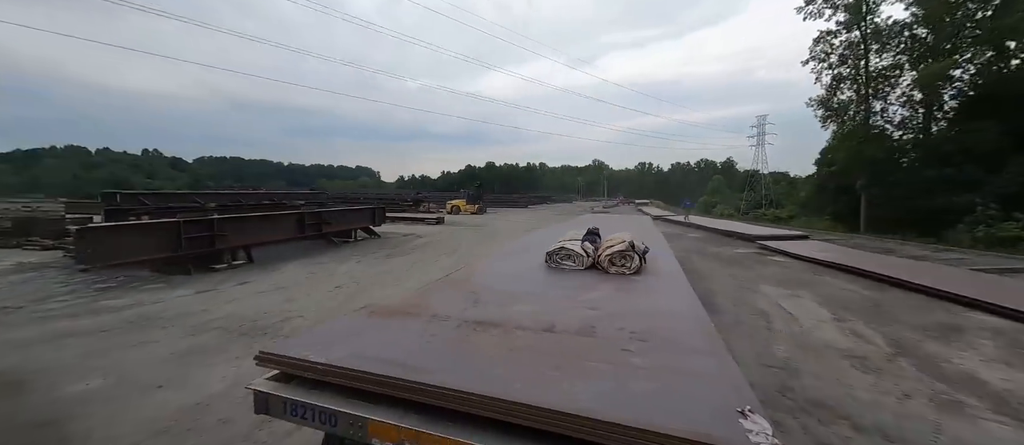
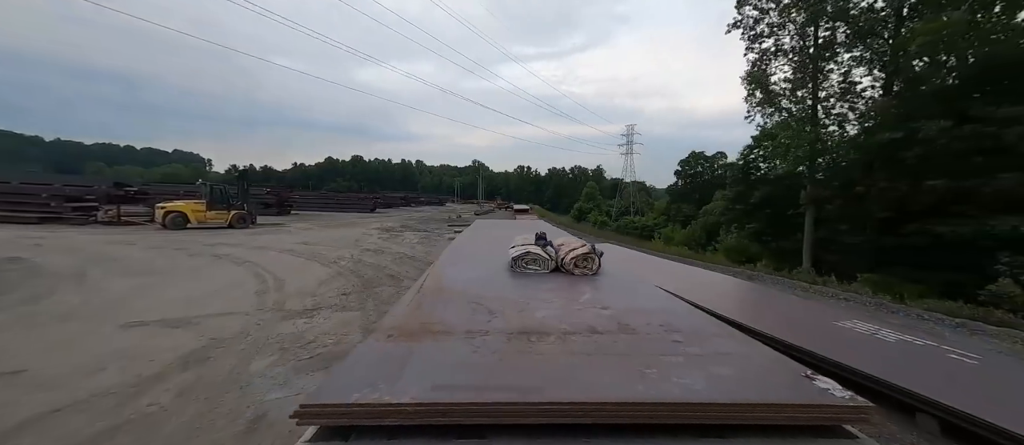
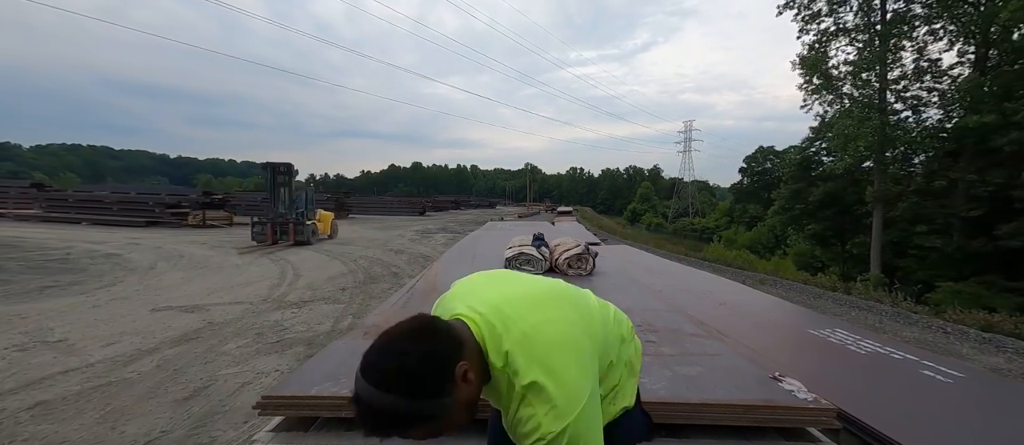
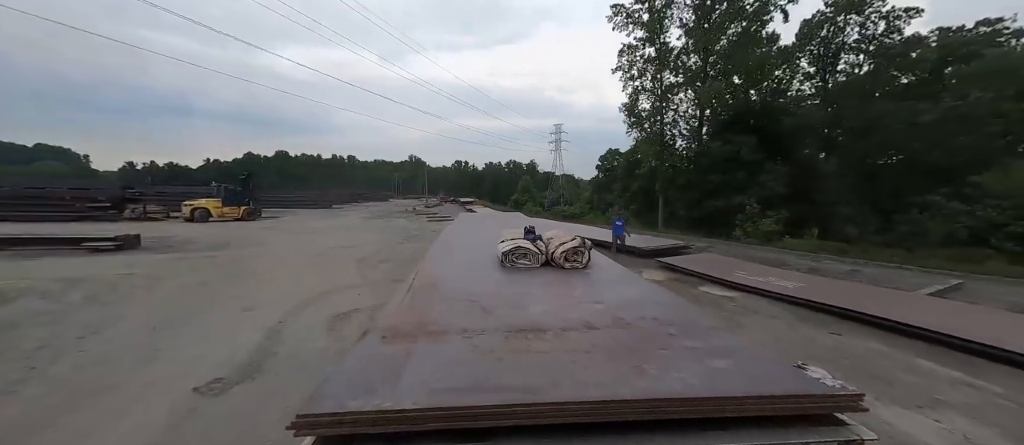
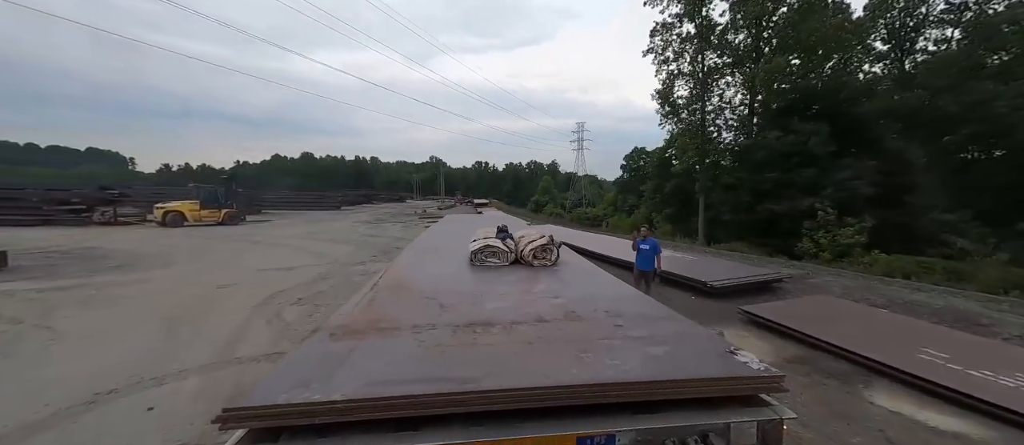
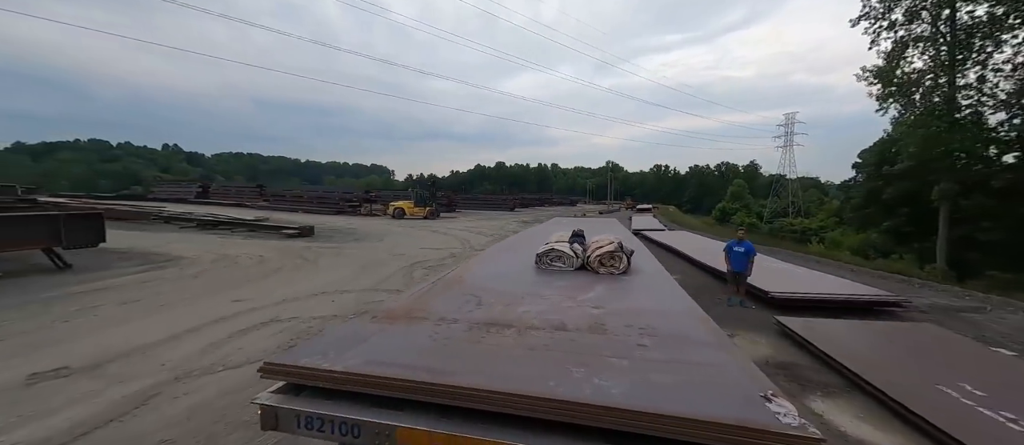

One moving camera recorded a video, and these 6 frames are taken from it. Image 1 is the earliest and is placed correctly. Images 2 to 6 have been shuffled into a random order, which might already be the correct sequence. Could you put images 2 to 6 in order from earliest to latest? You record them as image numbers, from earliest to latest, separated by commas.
4, 5, 6, 2, 3
